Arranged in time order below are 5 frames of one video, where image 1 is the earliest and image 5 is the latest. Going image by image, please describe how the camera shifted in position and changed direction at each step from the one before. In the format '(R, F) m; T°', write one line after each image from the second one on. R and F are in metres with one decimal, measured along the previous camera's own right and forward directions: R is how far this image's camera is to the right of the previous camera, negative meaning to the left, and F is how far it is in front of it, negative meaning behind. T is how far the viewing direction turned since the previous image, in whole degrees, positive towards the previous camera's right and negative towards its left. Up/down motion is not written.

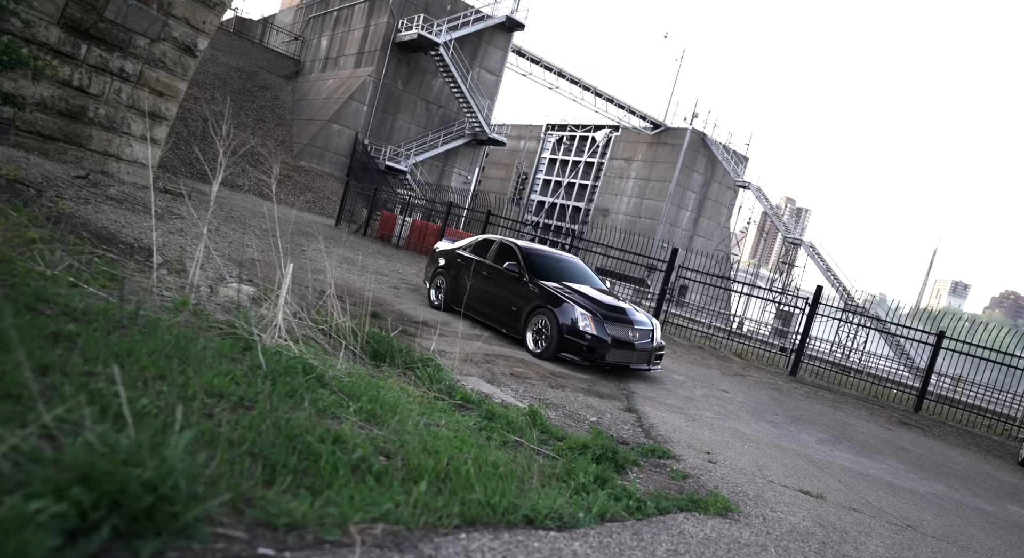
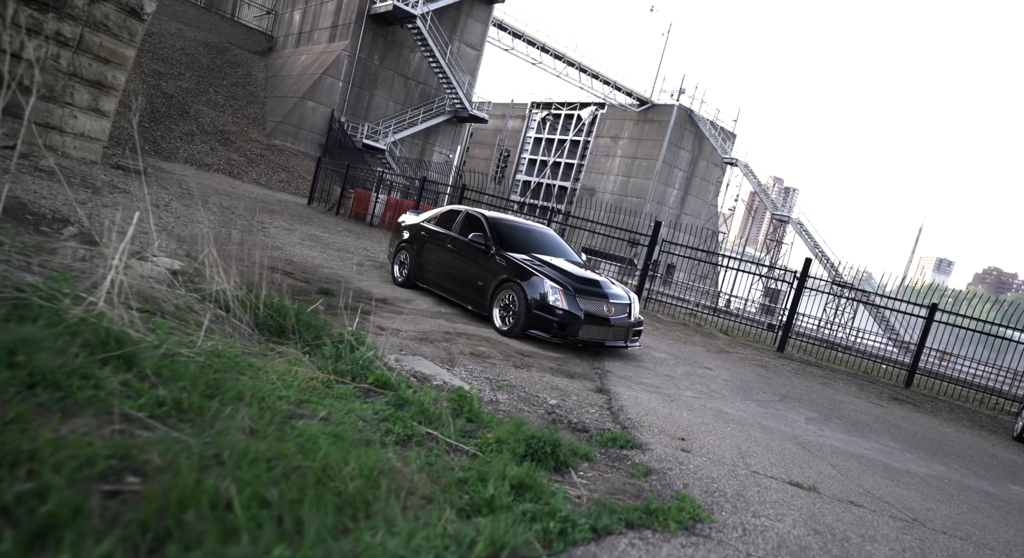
(+0.3, +0.7) m; +1°
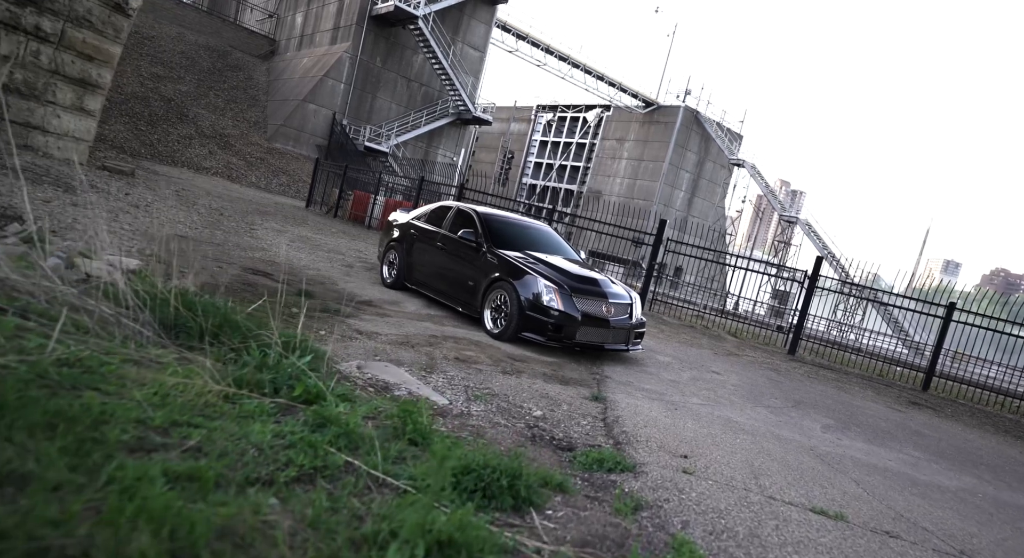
(+0.2, +0.6) m; -1°
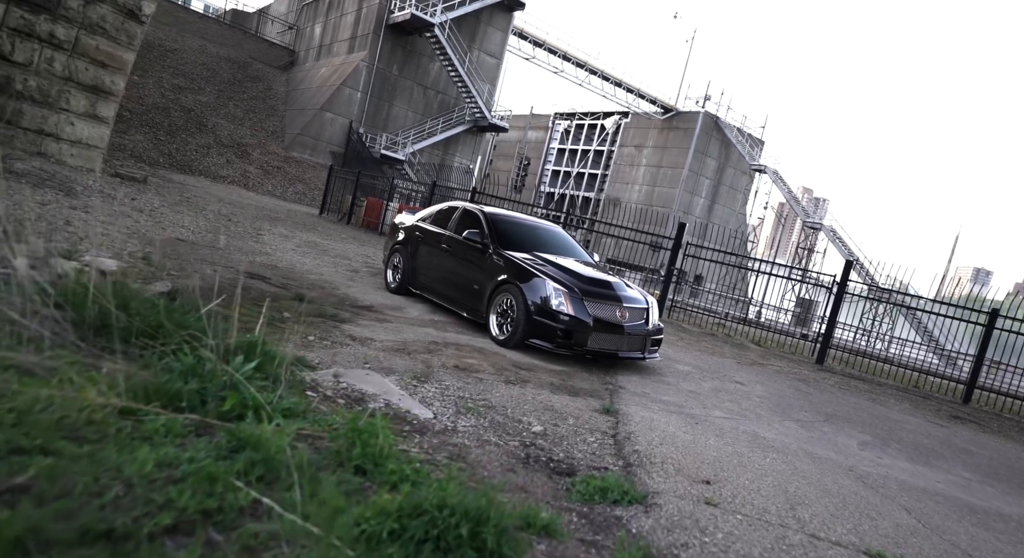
(+0.1, +0.5) m; -2°
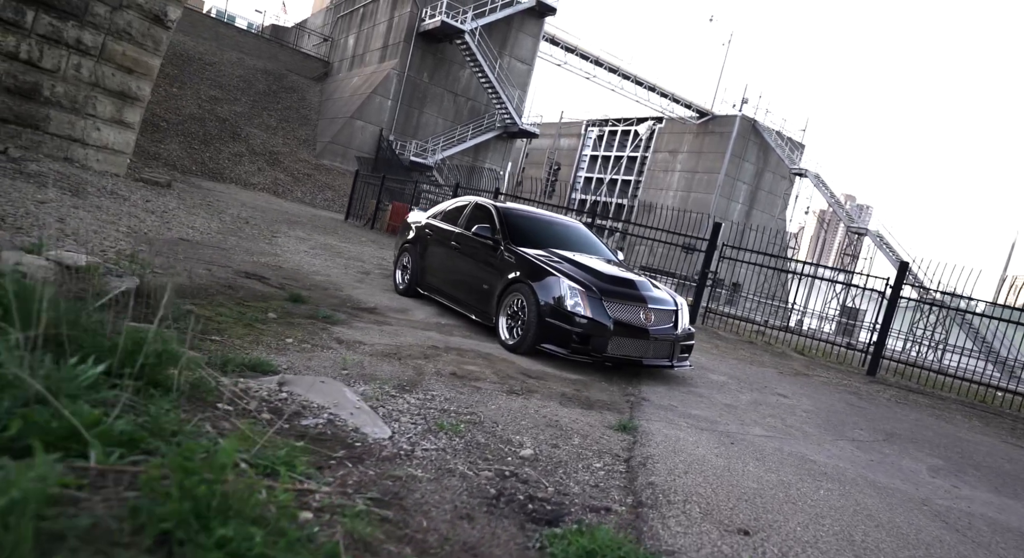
(+0.2, +0.7) m; -3°
